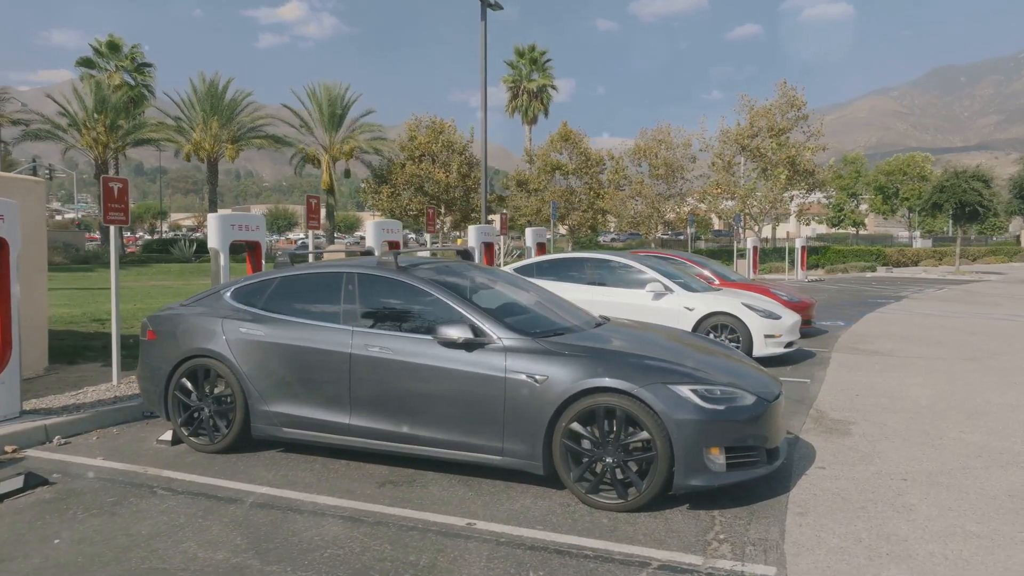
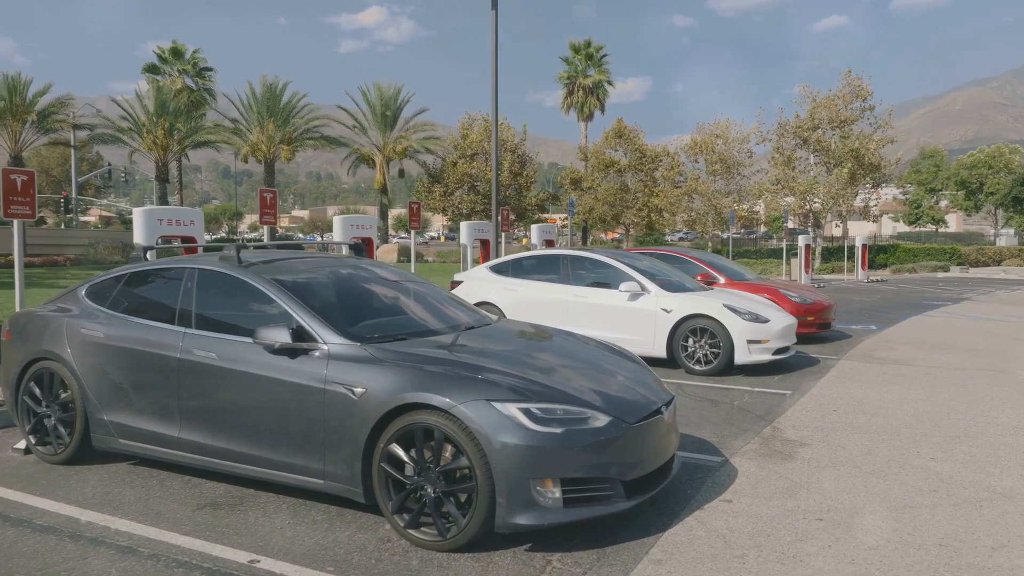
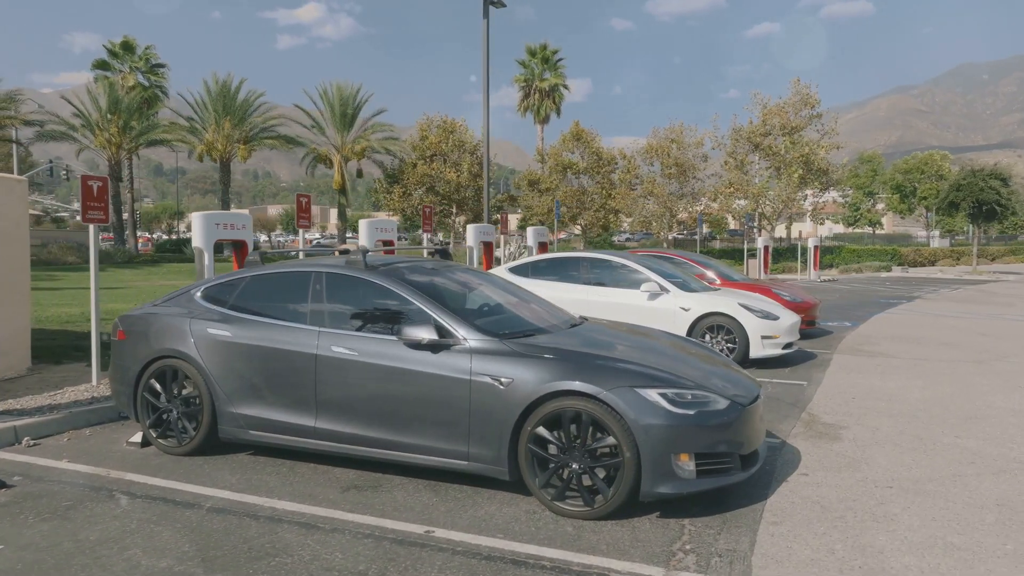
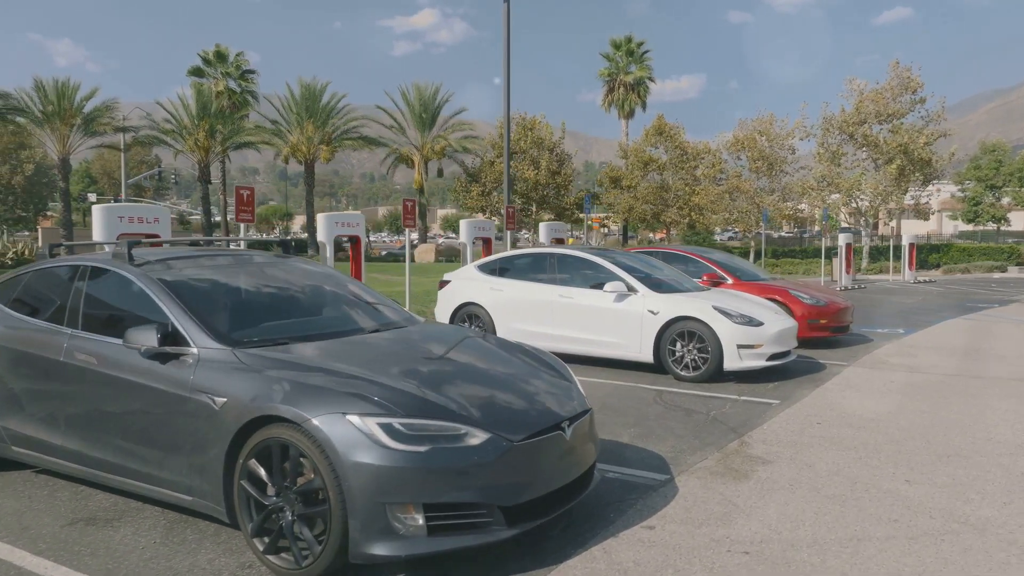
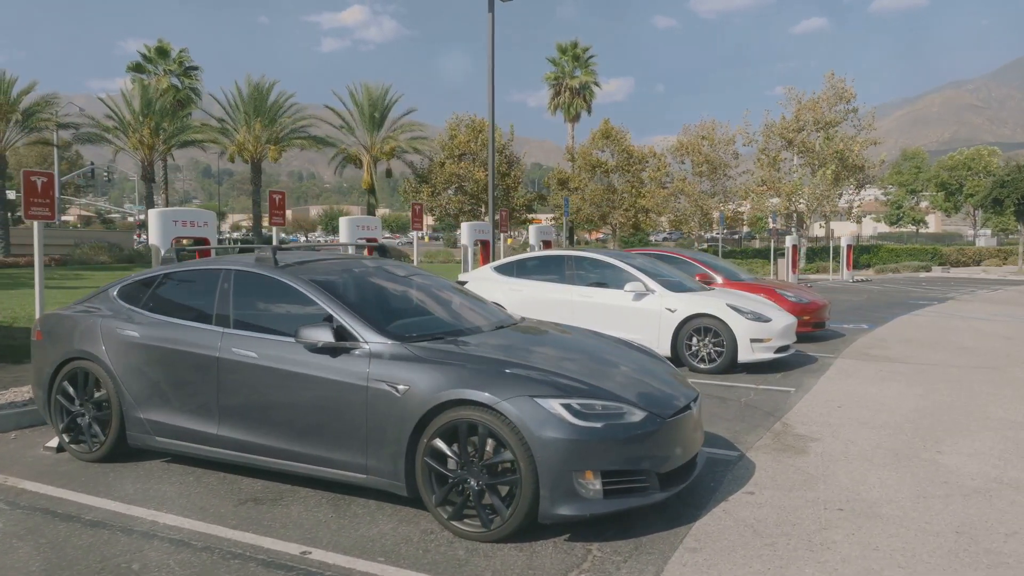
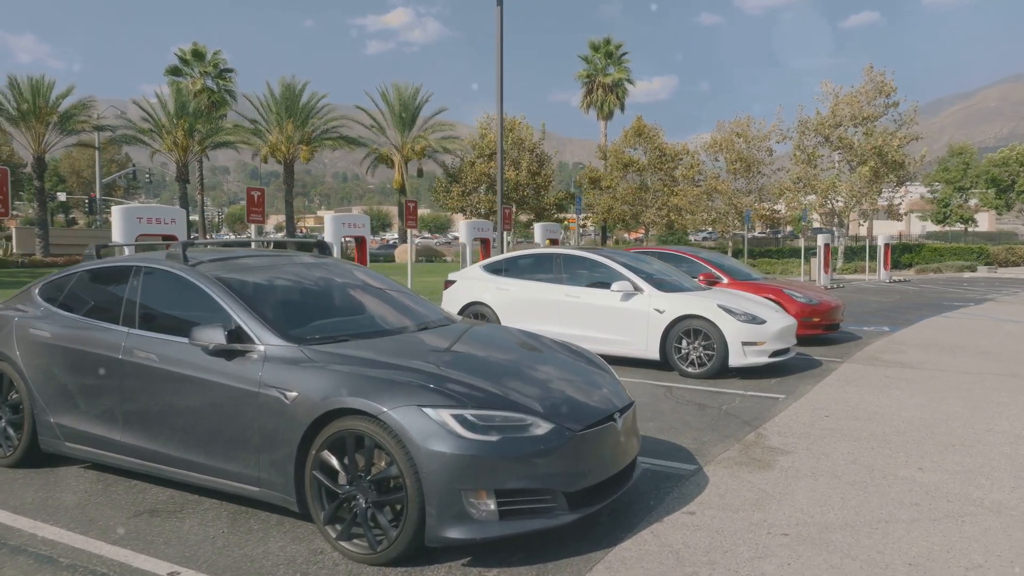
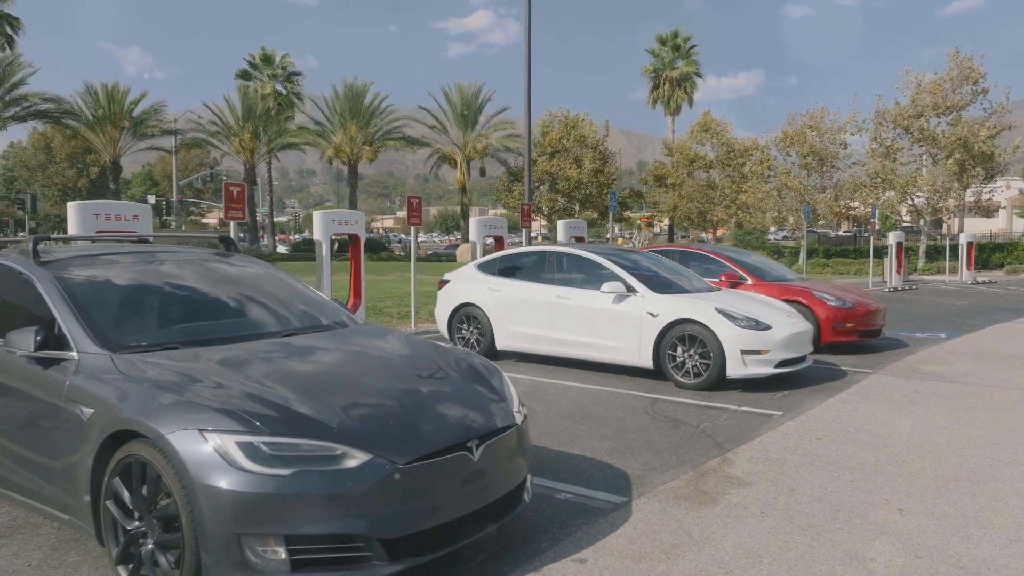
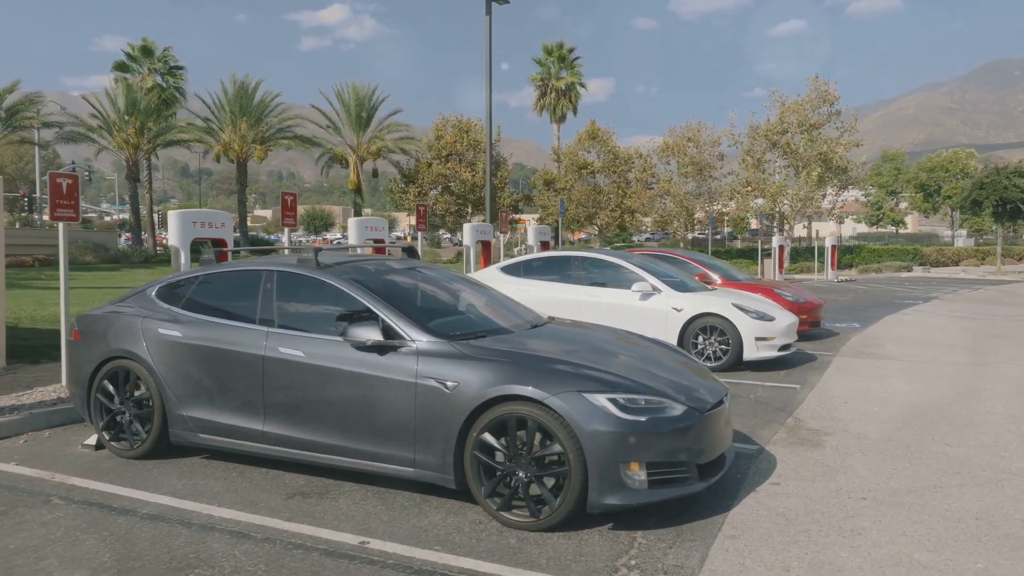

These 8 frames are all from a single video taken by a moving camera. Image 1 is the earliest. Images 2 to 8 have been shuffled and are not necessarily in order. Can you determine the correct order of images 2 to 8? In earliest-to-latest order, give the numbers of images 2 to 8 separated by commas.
3, 8, 5, 2, 6, 4, 7
